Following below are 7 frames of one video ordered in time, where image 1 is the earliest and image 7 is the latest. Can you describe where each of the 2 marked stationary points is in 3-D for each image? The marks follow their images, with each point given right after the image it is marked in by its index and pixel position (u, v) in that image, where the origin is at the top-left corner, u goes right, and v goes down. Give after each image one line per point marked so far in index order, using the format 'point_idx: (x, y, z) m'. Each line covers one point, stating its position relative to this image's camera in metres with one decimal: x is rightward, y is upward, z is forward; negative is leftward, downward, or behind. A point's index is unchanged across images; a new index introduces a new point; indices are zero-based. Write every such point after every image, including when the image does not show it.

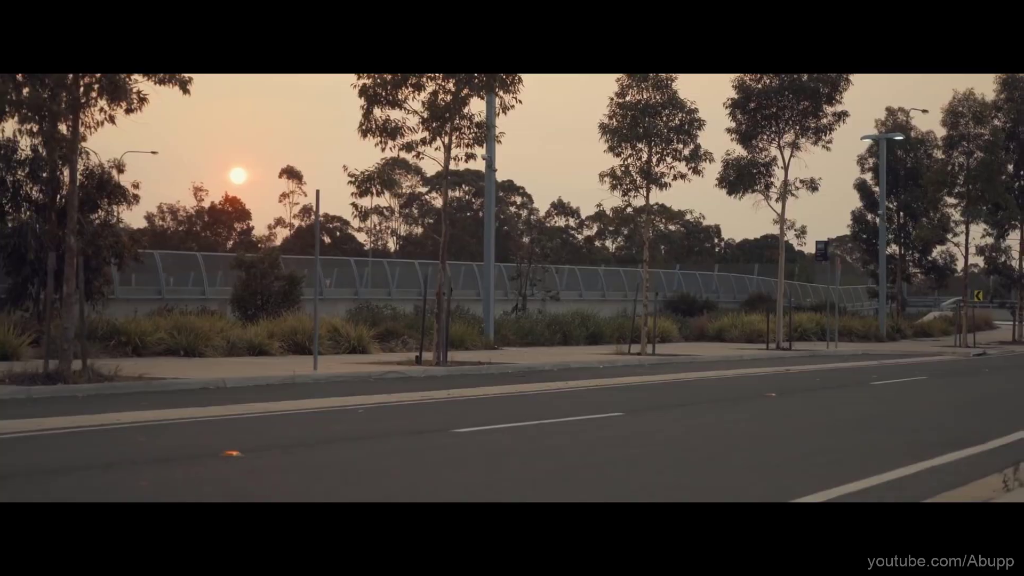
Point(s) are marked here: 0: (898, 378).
0: (+6.2, -1.4, +19.9) m
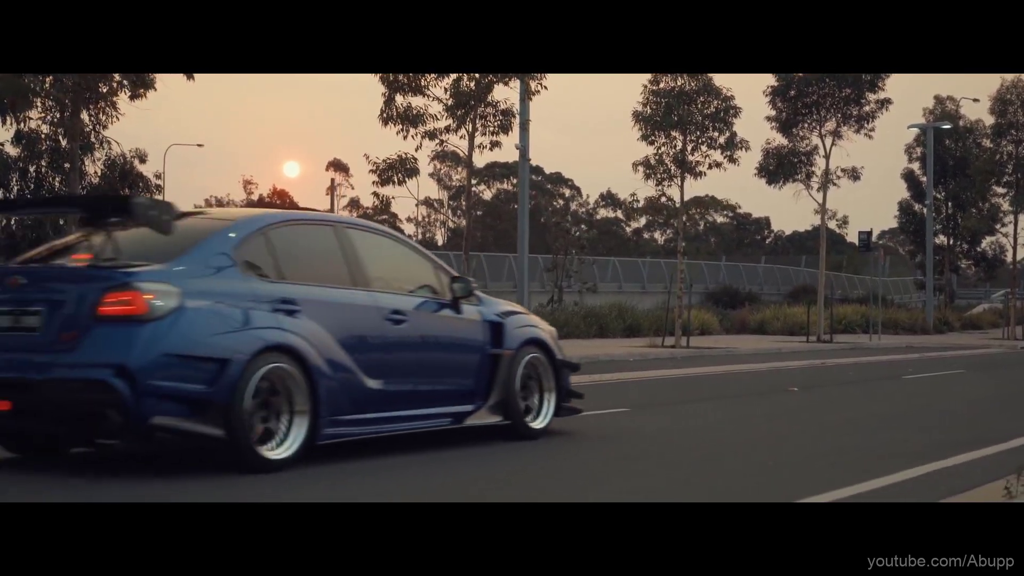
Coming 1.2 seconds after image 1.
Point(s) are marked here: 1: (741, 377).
0: (+6.6, -1.3, +19.2) m
1: (+3.6, -1.4, +18.7) m
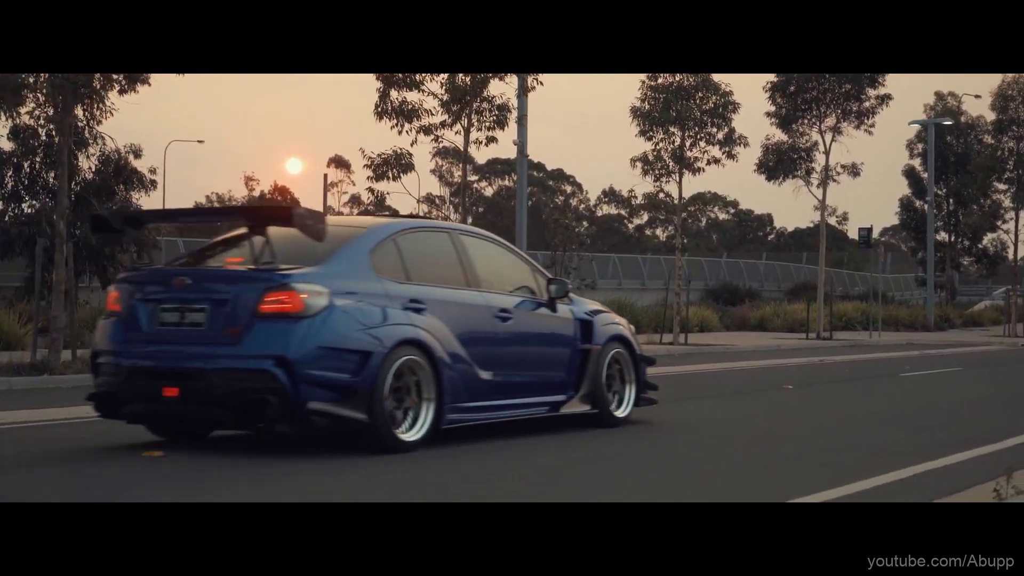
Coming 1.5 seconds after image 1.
0: (+6.5, -1.3, +19.1) m
1: (+3.5, -1.3, +18.6) m
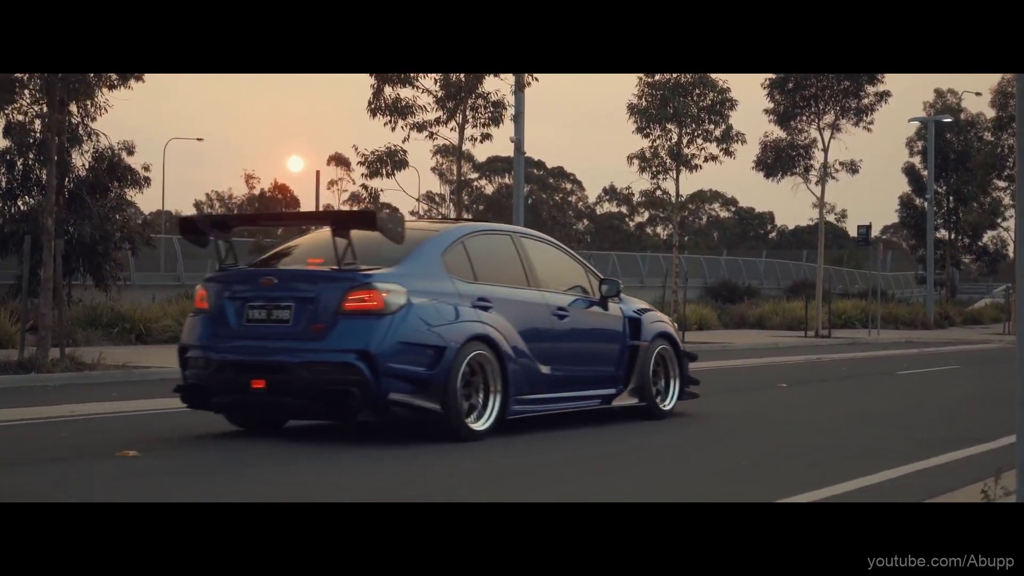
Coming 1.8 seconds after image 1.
0: (+6.5, -1.2, +19.0) m
1: (+3.4, -1.3, +18.5) m
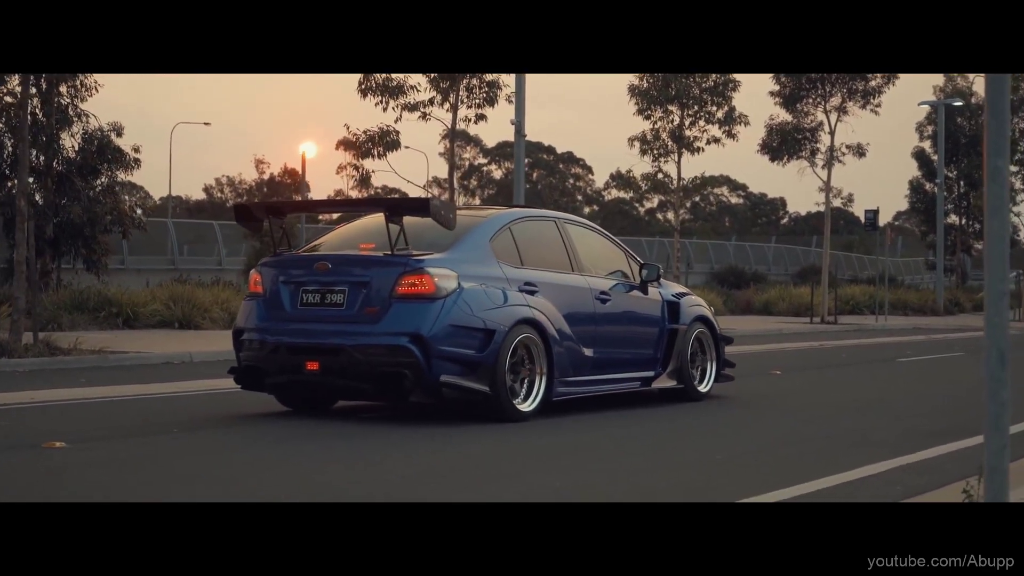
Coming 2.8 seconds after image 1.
0: (+6.4, -1.0, +18.6) m
1: (+3.4, -1.0, +18.1) m
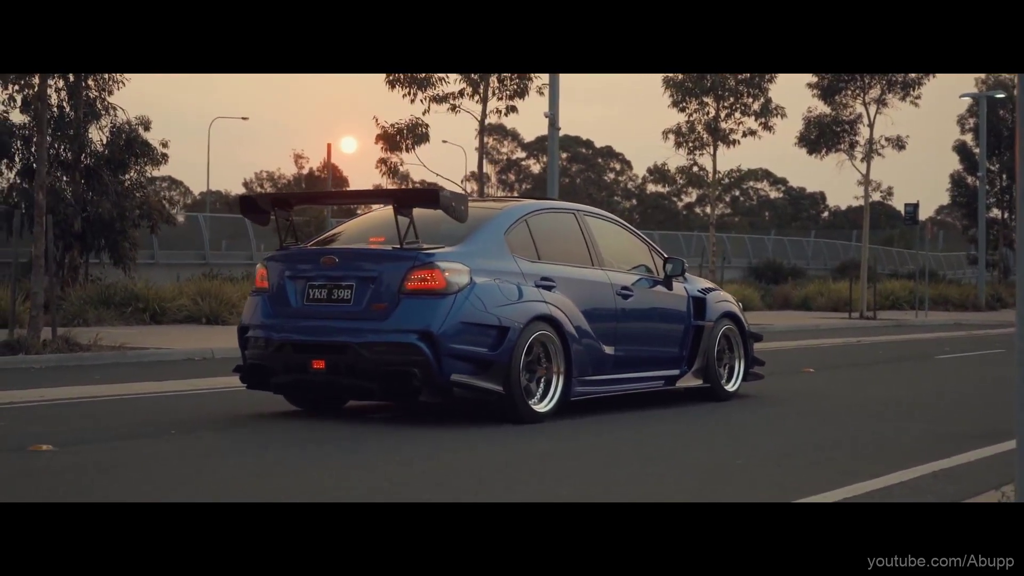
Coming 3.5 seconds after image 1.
0: (+6.9, -0.9, +18.1) m
1: (+3.8, -1.0, +17.8) m
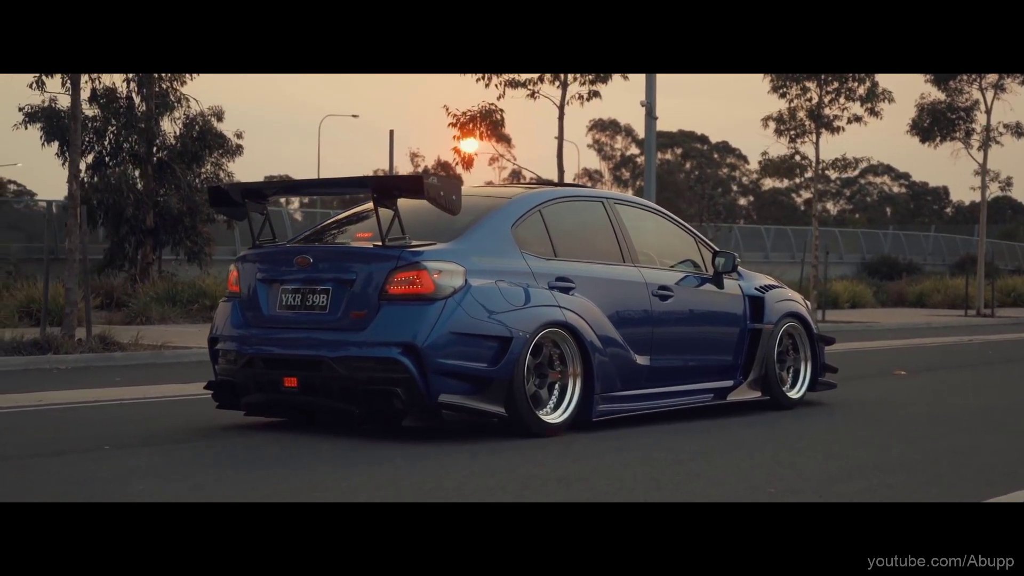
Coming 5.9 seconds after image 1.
0: (+8.0, -0.9, +16.7) m
1: (+4.9, -0.9, +16.6) m
